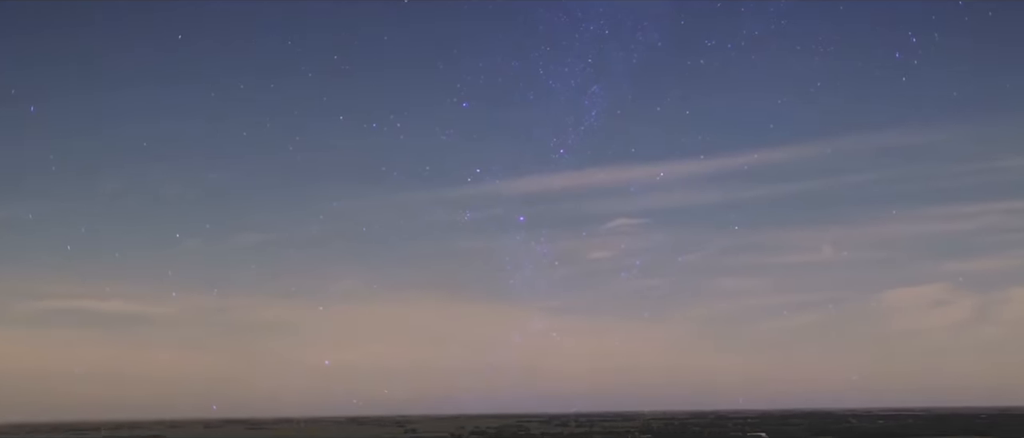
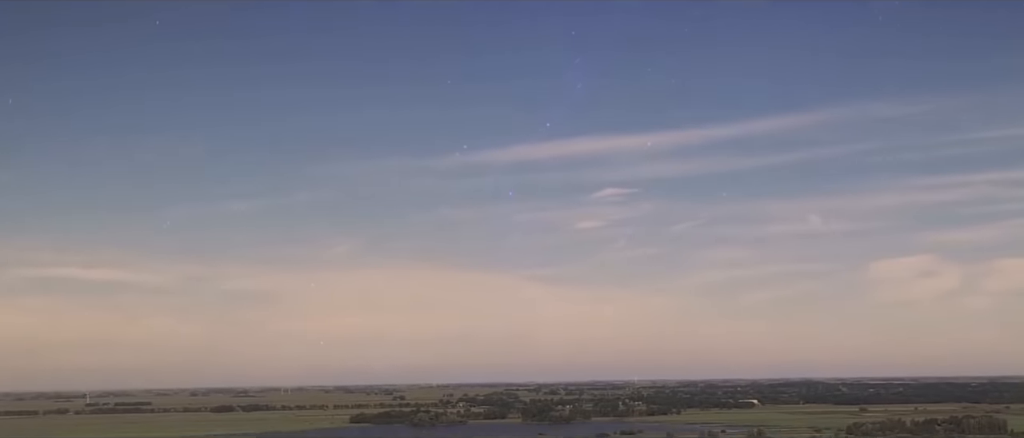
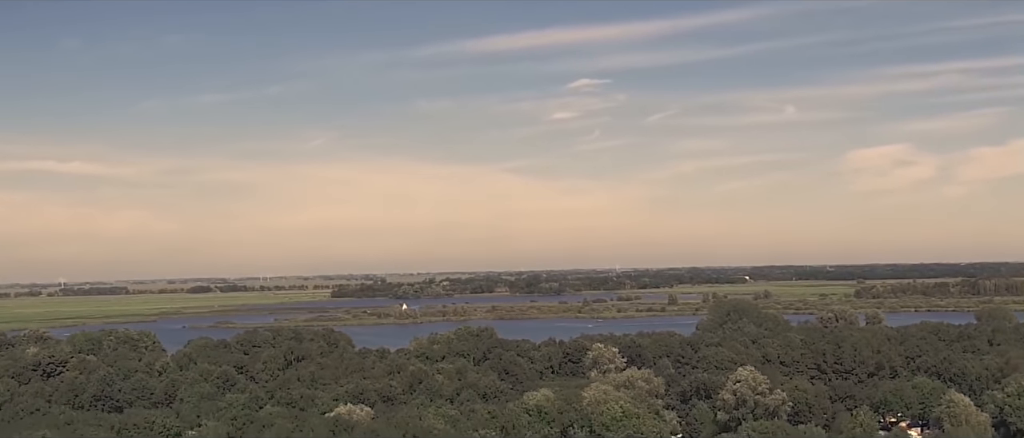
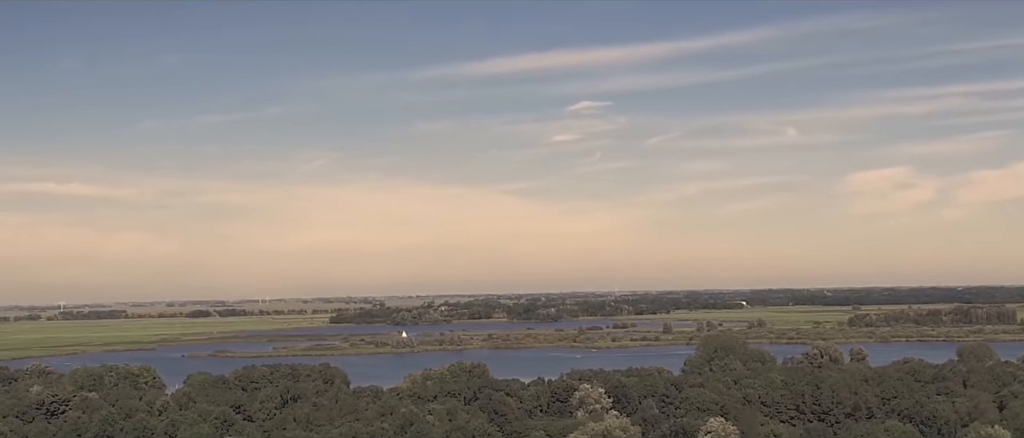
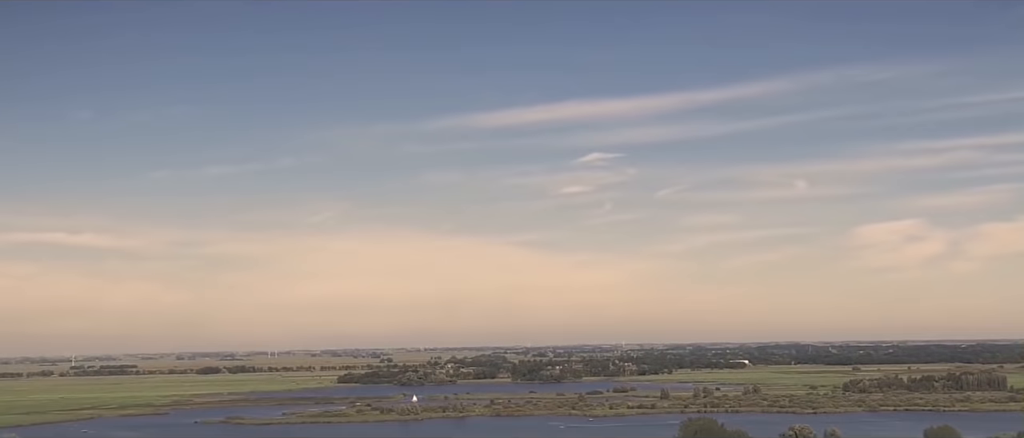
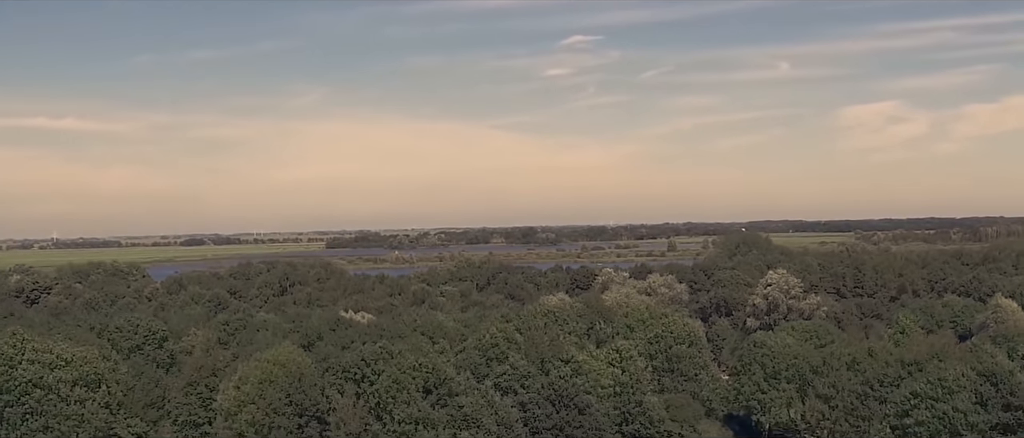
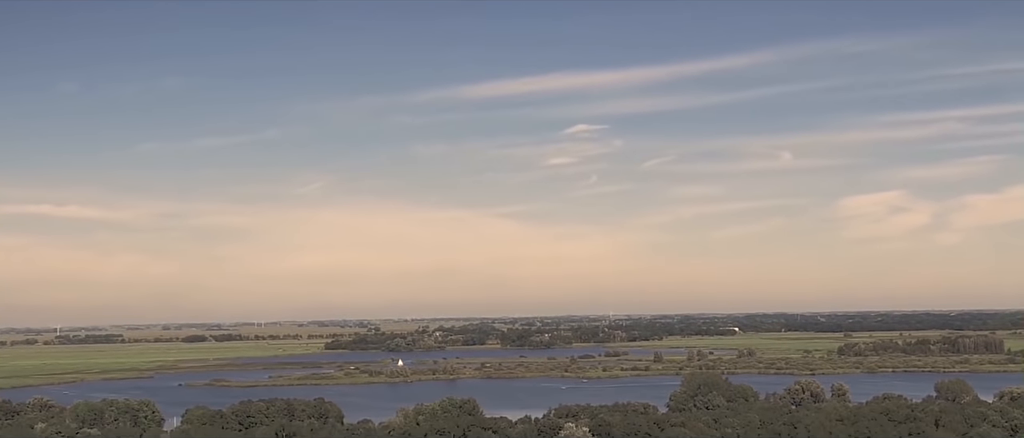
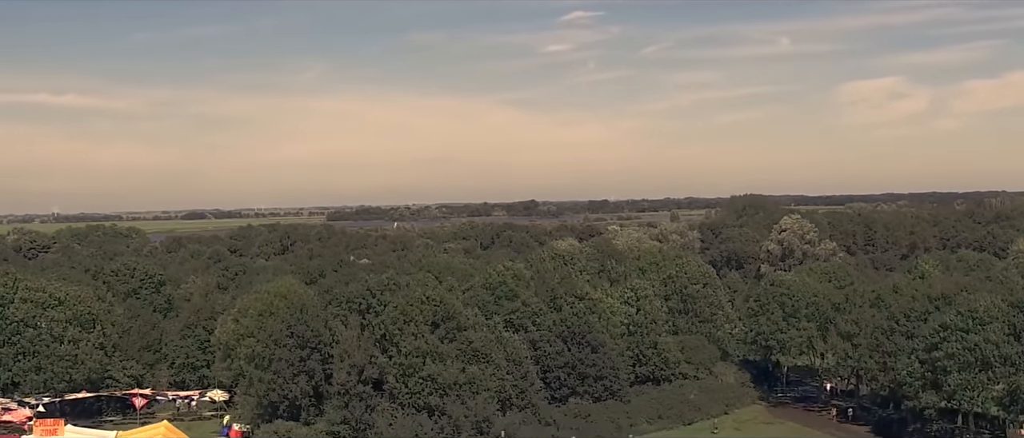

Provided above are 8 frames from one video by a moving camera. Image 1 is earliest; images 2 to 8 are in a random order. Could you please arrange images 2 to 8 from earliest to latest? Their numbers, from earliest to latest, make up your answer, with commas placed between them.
2, 5, 7, 4, 3, 6, 8
